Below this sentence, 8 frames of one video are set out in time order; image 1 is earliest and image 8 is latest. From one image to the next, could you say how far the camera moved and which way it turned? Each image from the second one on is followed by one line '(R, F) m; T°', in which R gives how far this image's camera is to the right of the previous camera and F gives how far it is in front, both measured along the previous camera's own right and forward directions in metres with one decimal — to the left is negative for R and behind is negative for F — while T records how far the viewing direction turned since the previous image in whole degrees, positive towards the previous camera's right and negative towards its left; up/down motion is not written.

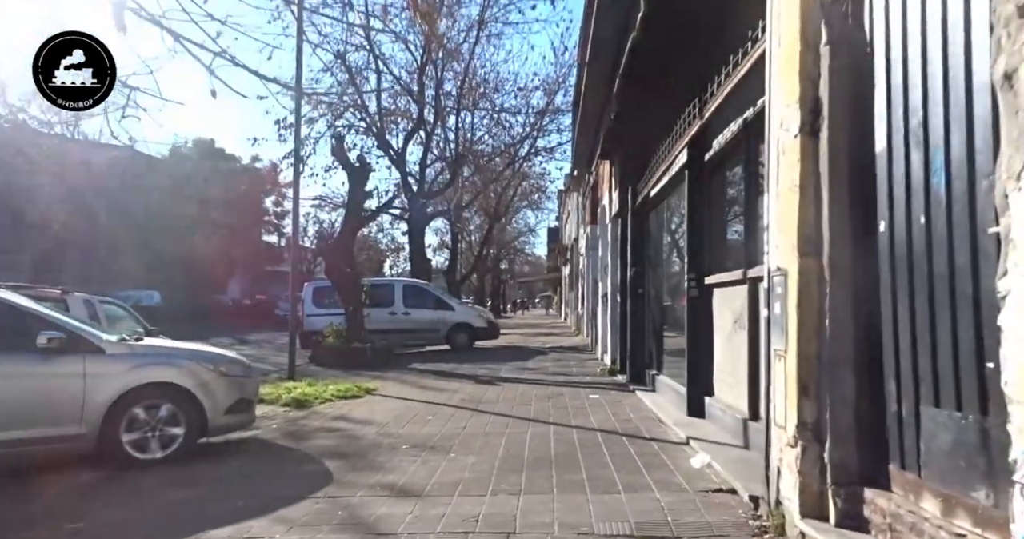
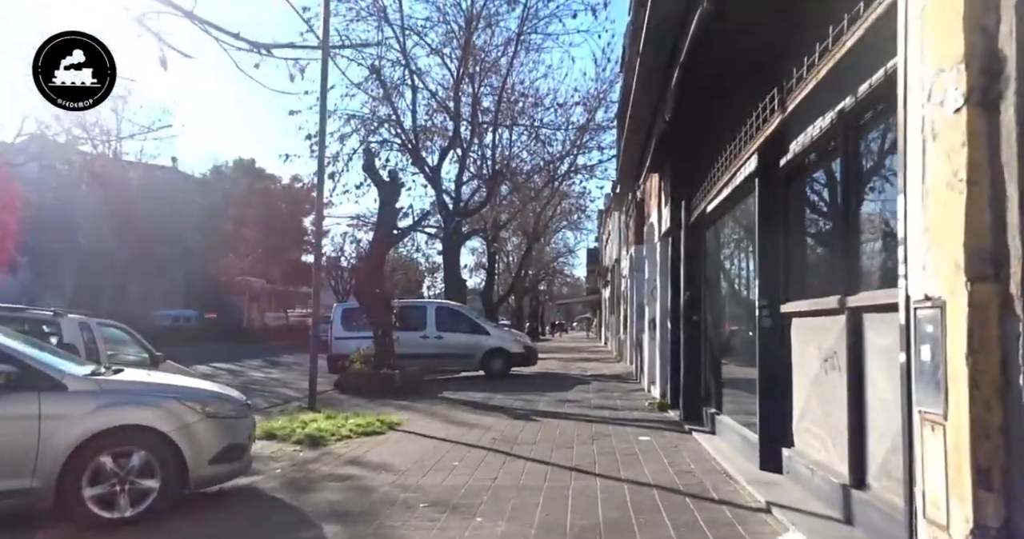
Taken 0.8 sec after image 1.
(0.0, +1.2) m; -4°
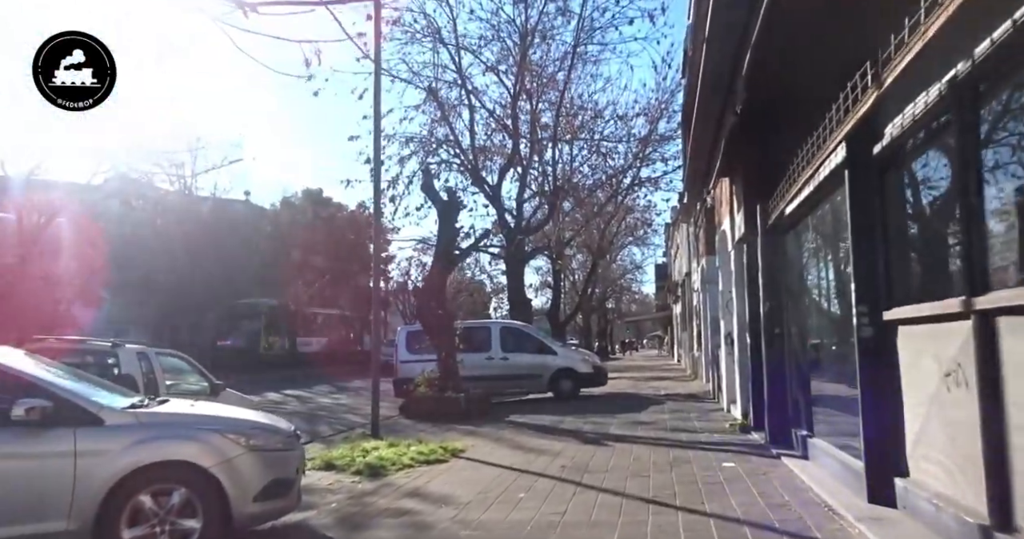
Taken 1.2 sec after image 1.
(+0.1, +0.6) m; -6°
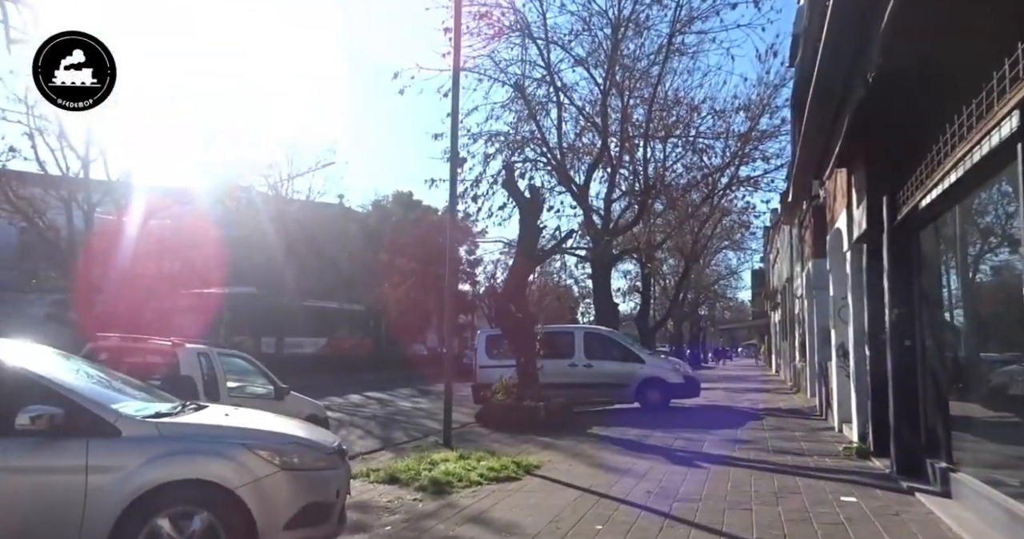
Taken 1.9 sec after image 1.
(+0.1, +0.9) m; -8°
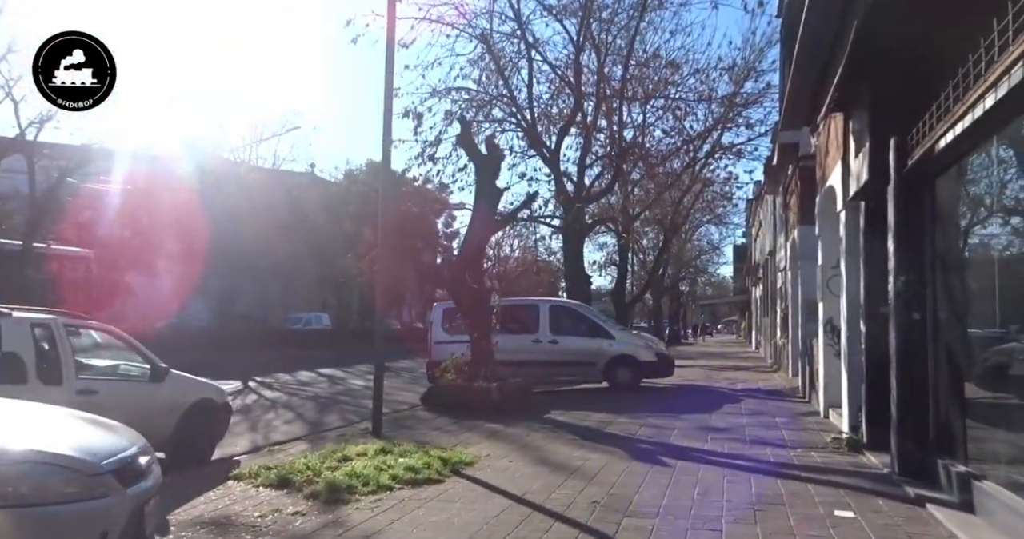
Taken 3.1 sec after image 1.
(+0.7, +1.7) m; +1°
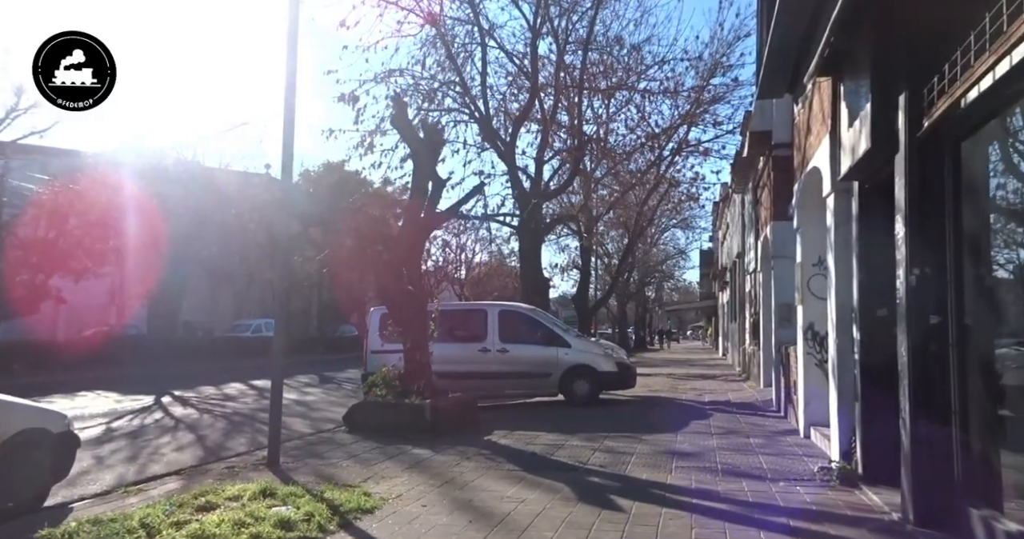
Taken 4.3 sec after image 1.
(+0.6, +1.7) m; +3°
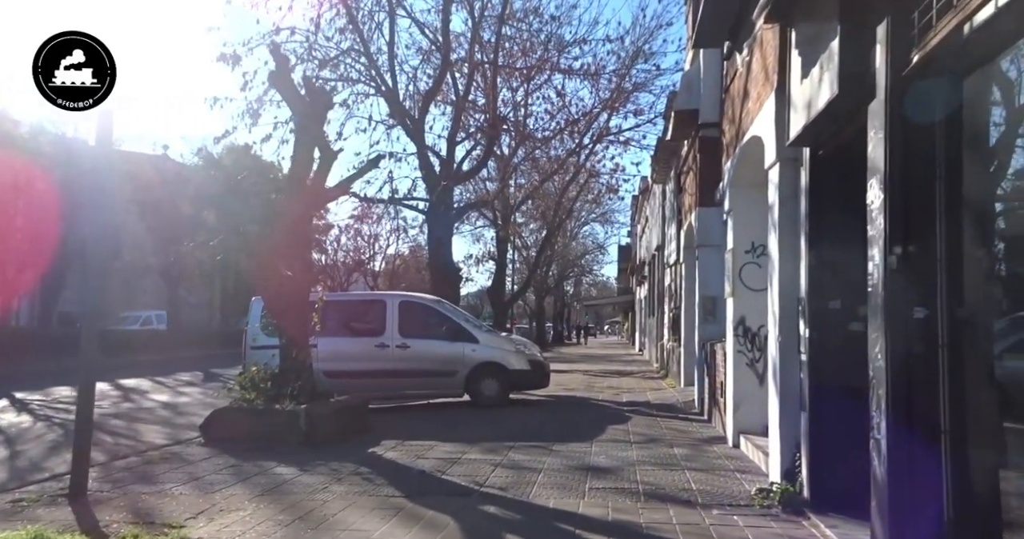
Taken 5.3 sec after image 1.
(+0.4, +1.5) m; +7°
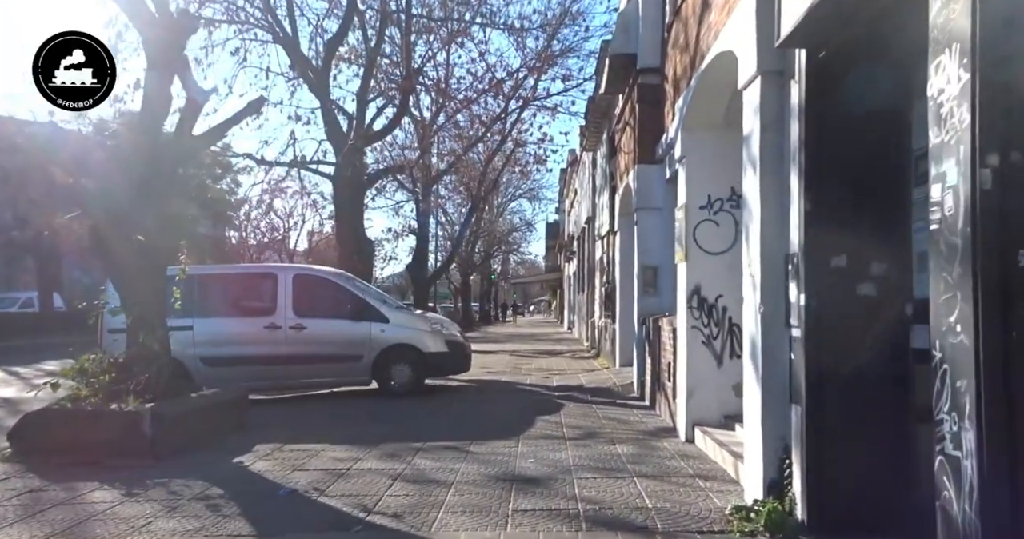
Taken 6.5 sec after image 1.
(+0.2, +1.7) m; +7°
